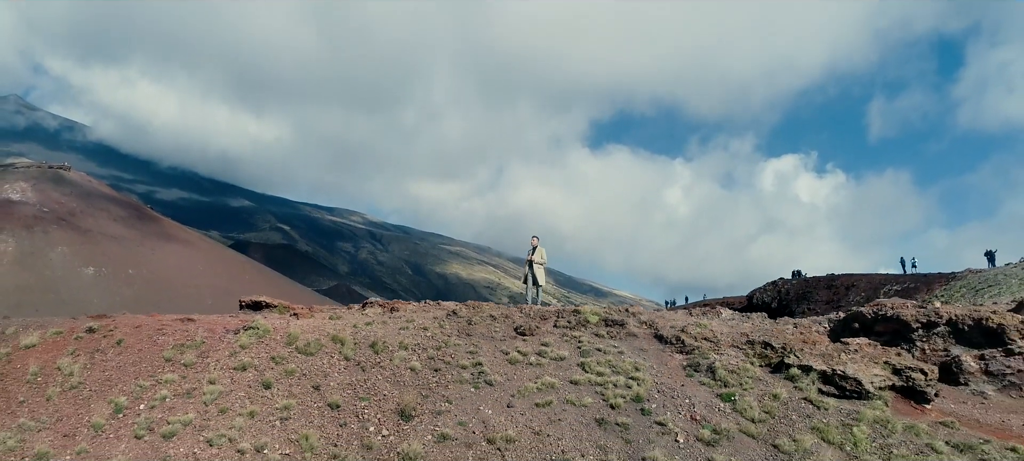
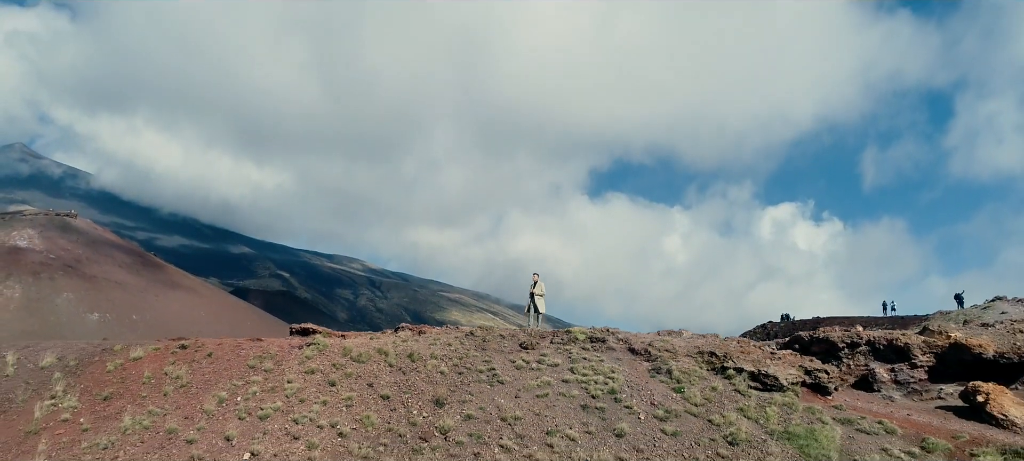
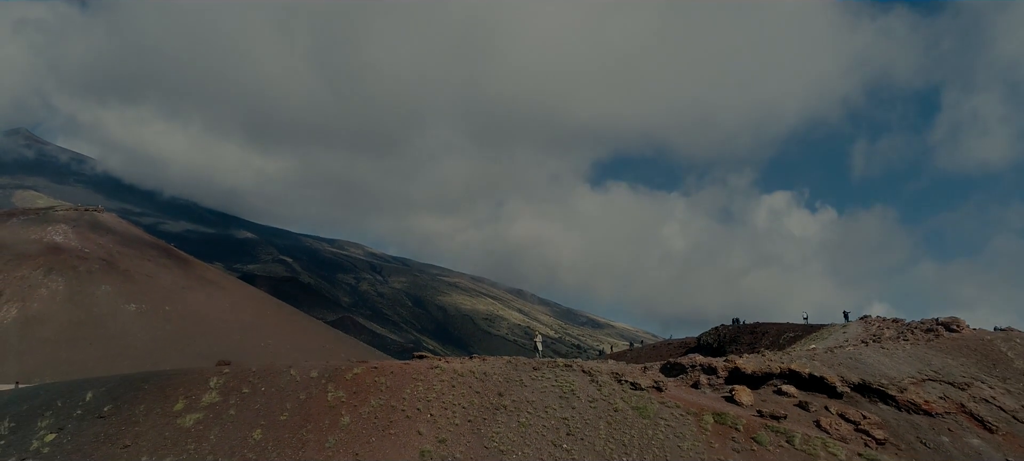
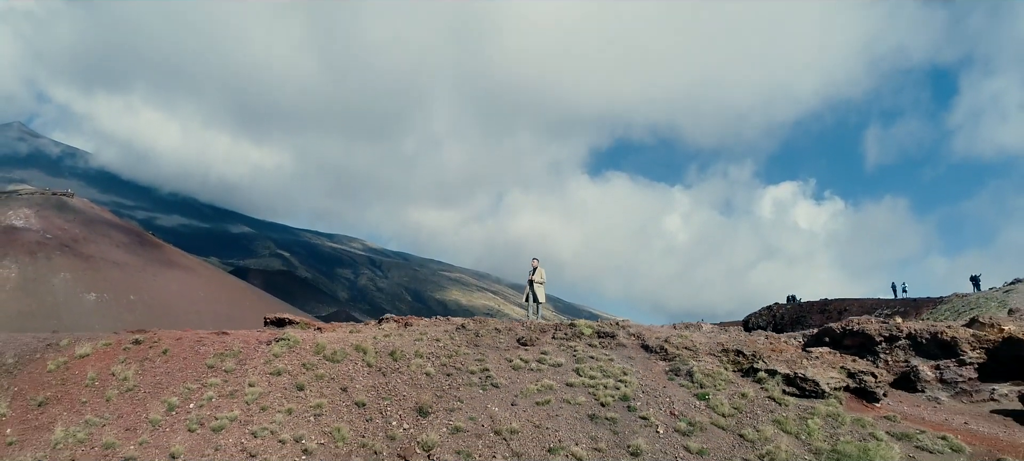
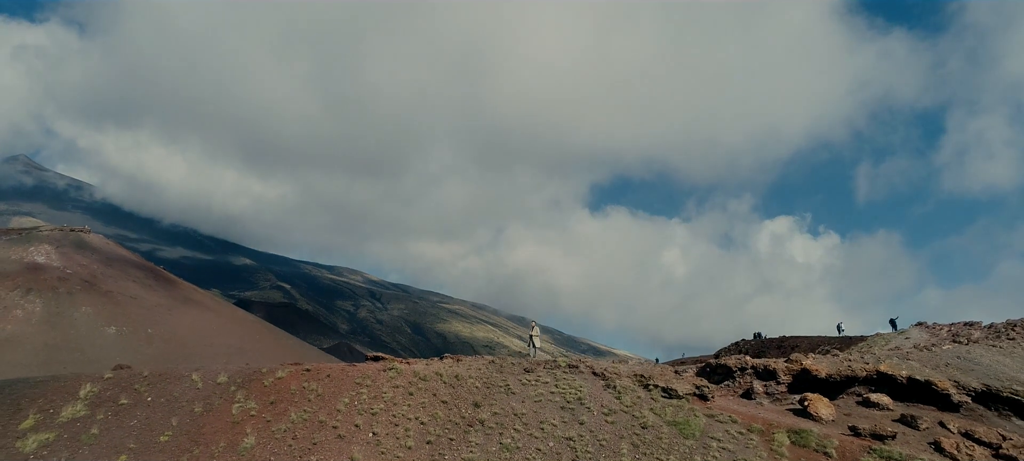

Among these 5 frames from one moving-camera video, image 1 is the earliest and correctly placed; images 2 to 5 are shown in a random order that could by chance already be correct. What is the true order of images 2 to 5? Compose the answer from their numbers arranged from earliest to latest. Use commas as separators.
4, 2, 5, 3
